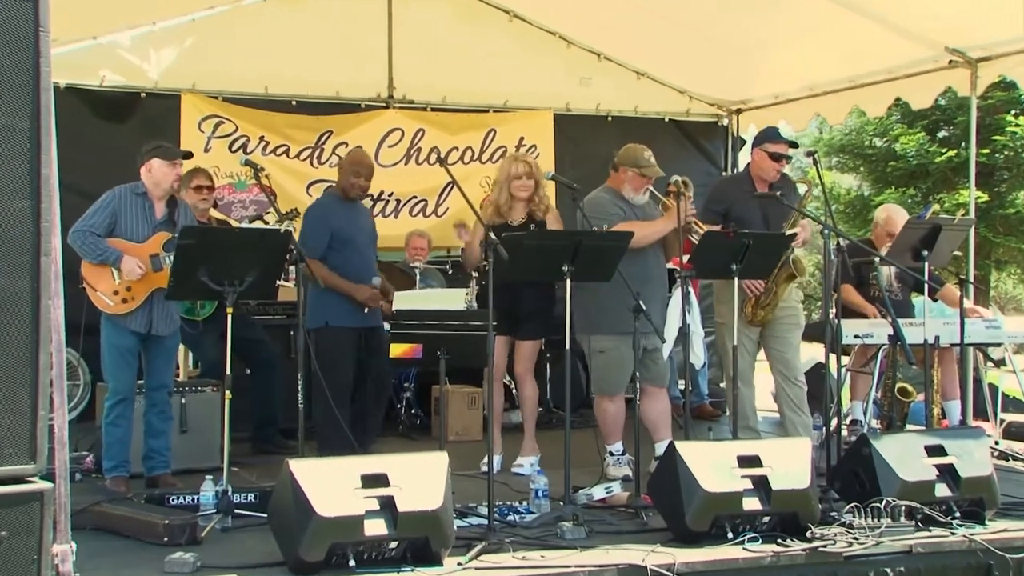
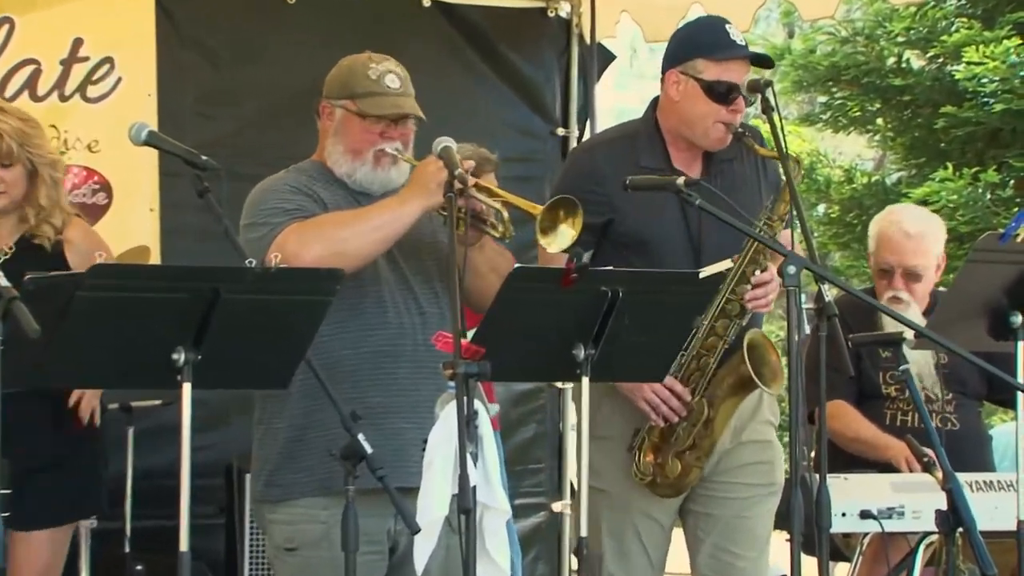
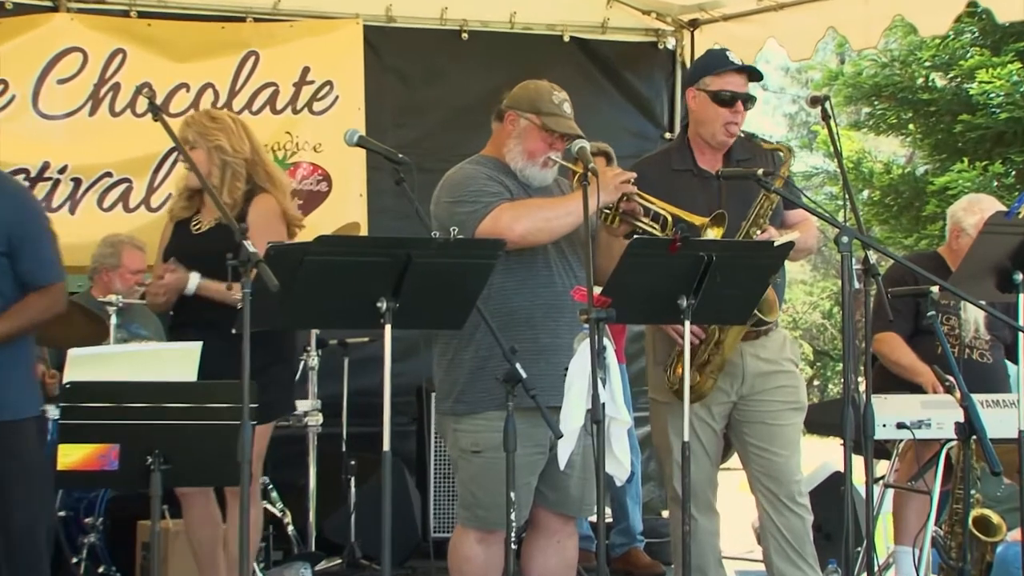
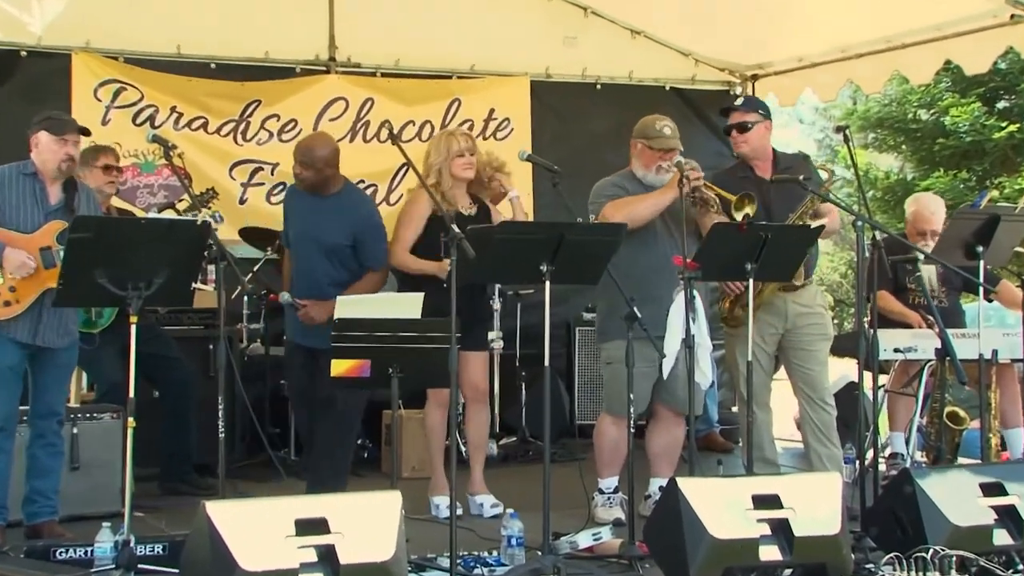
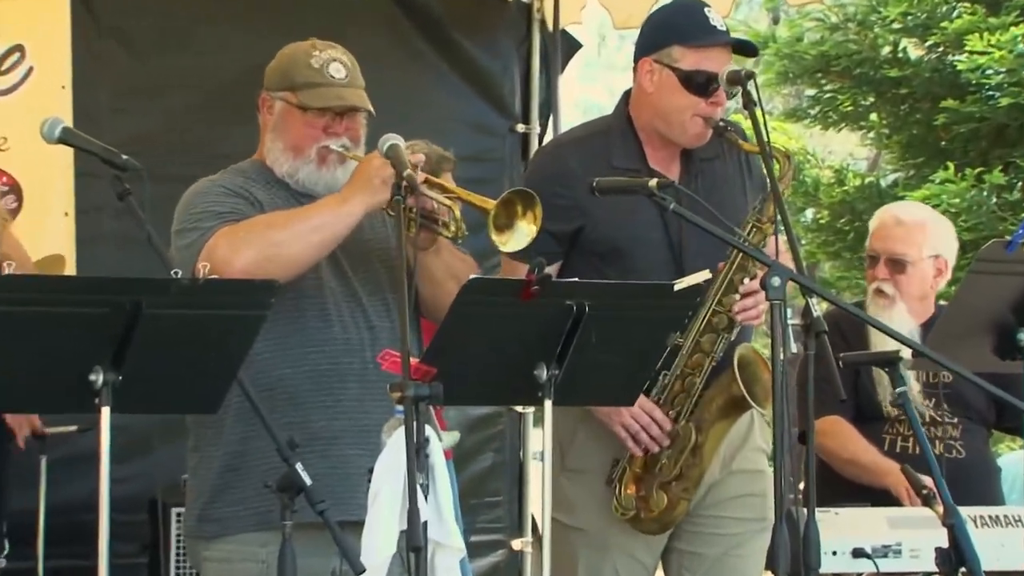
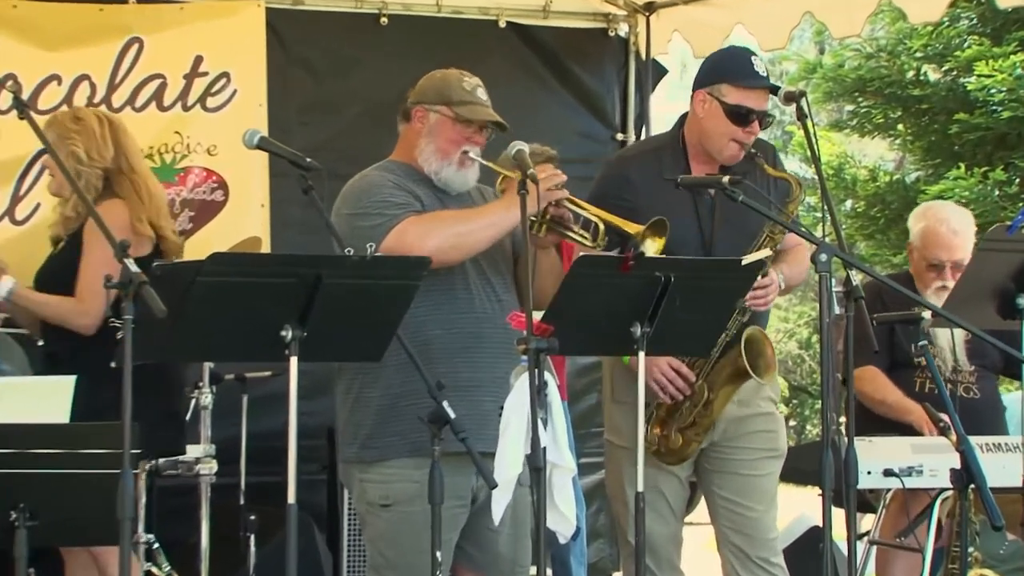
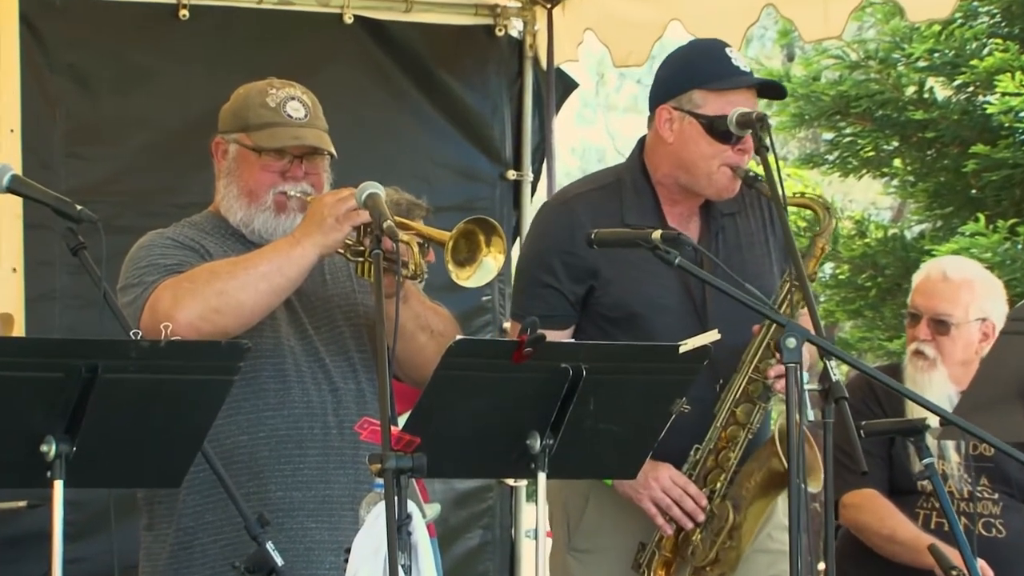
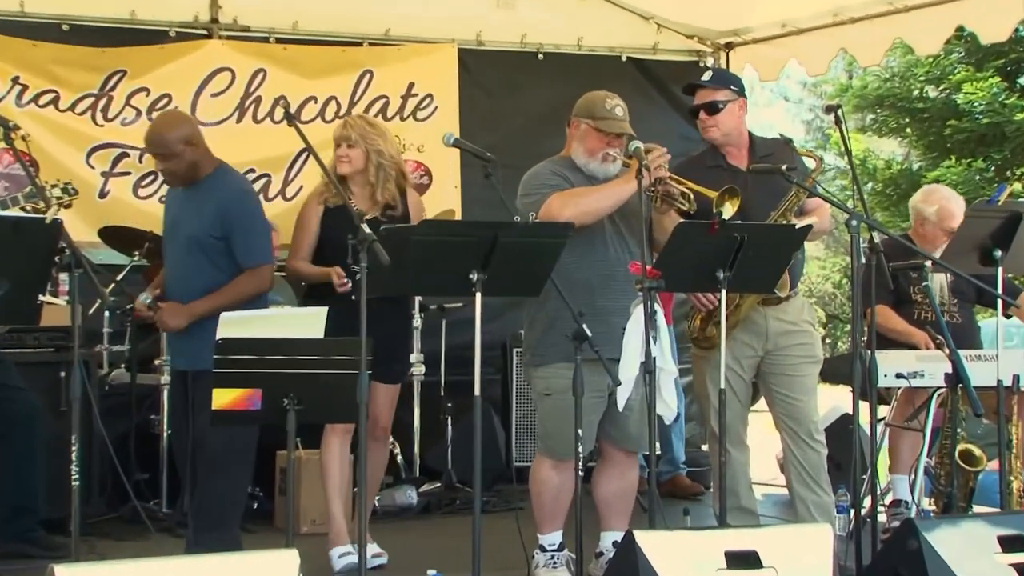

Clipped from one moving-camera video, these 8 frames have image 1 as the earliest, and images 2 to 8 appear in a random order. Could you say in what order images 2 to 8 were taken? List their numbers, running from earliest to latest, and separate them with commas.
4, 8, 3, 6, 2, 5, 7
